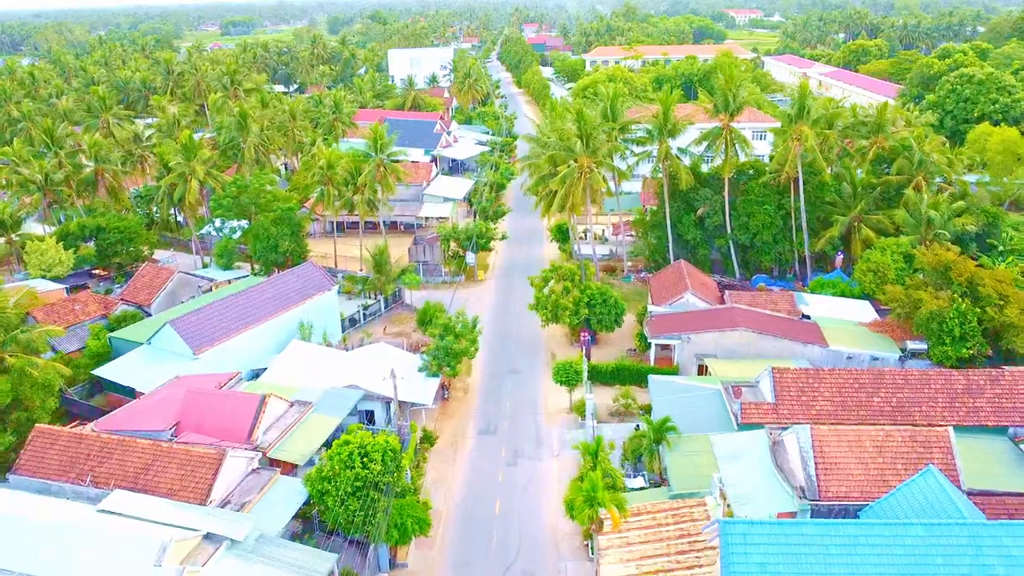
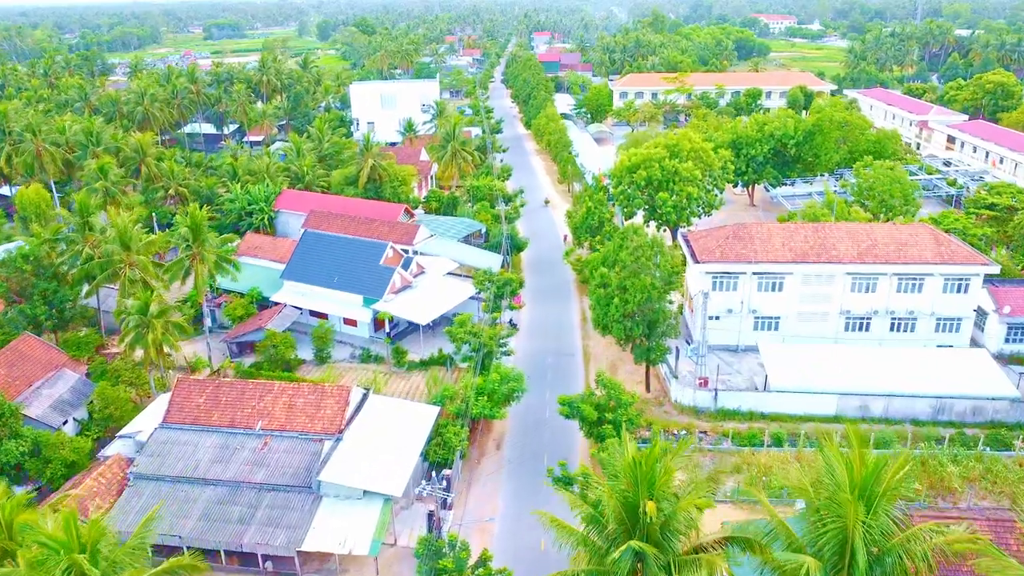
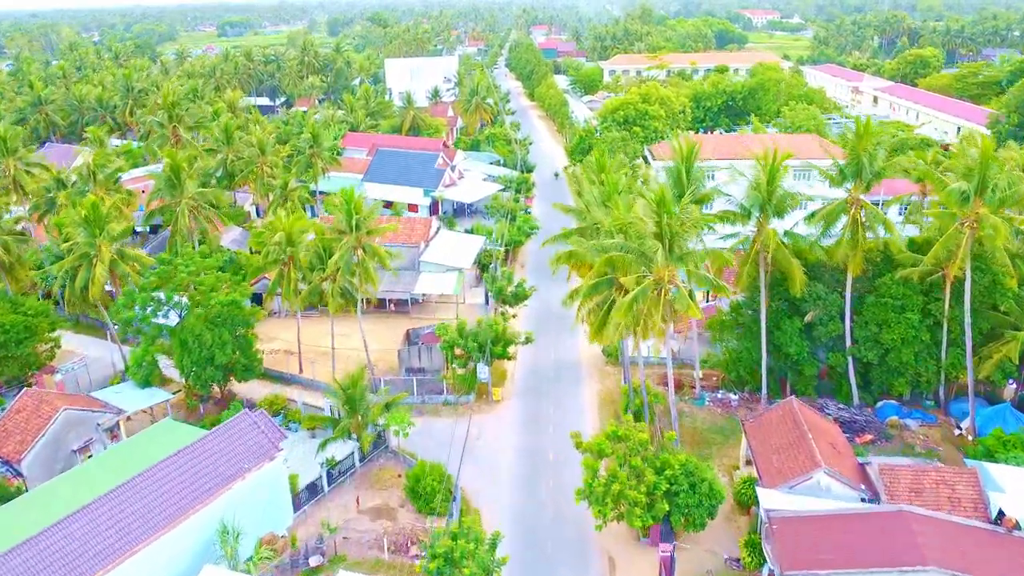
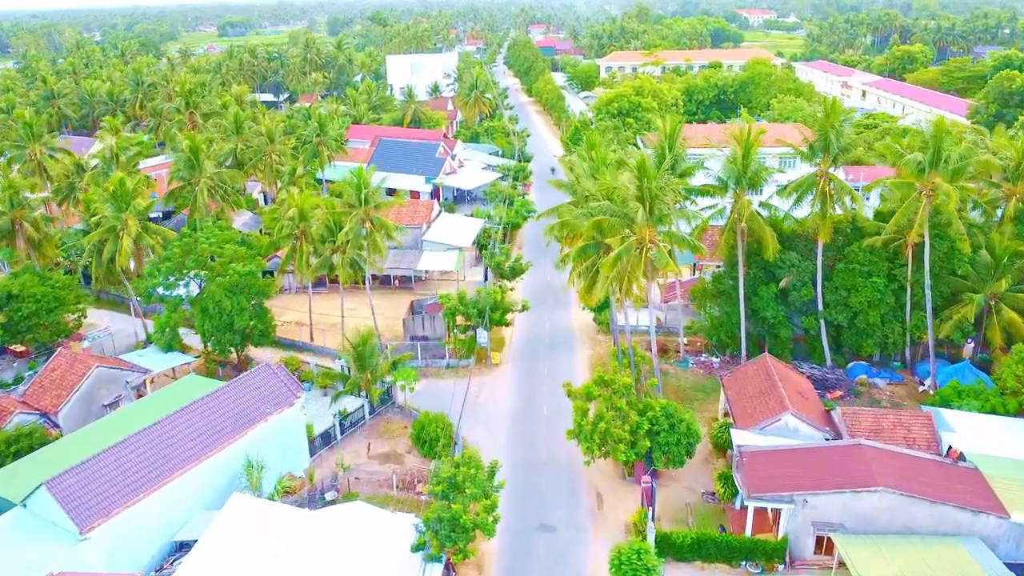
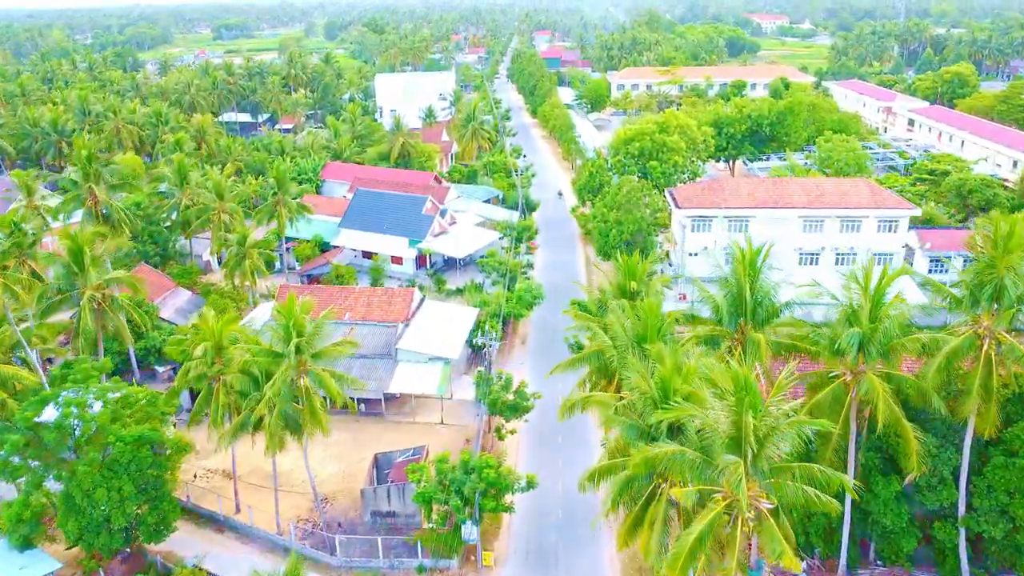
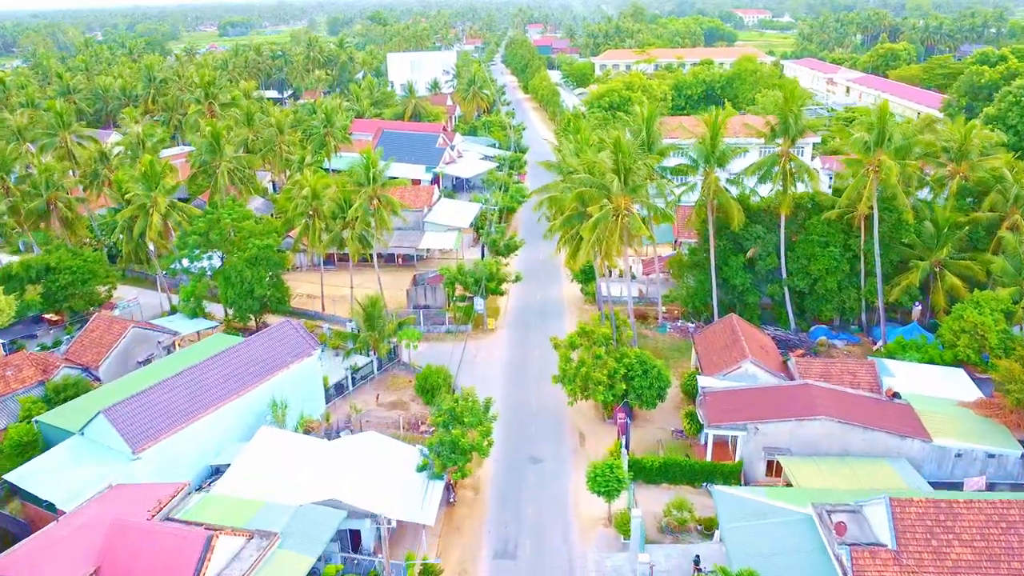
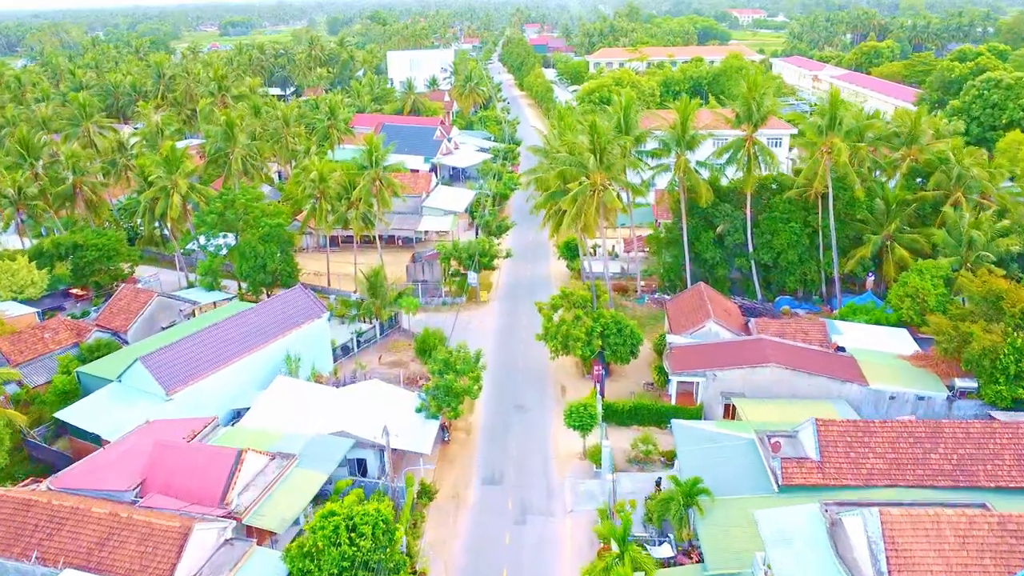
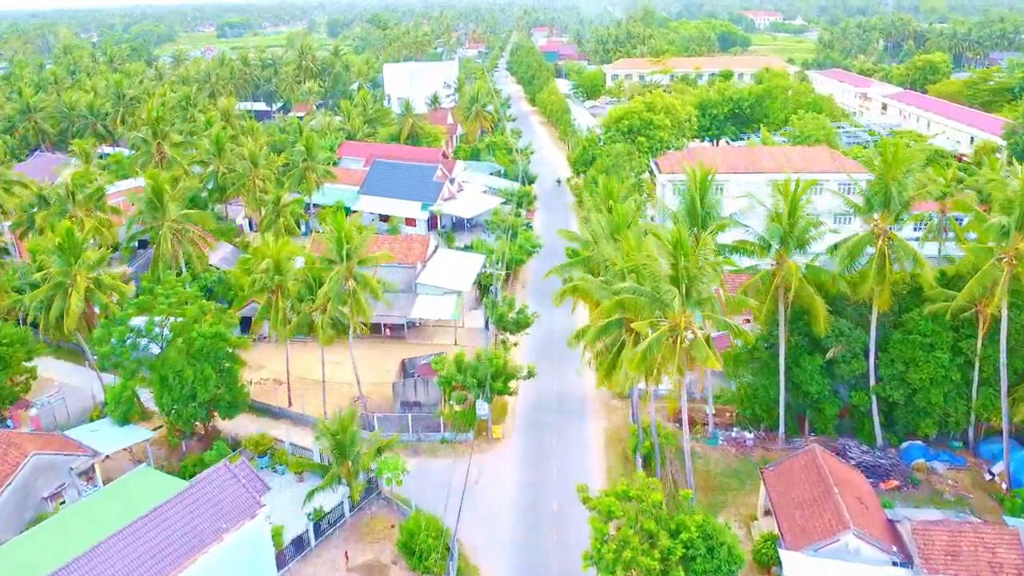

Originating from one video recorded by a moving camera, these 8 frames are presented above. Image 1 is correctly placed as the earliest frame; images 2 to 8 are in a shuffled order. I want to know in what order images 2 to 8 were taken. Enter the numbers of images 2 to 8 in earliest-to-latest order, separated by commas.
7, 6, 4, 3, 8, 5, 2
